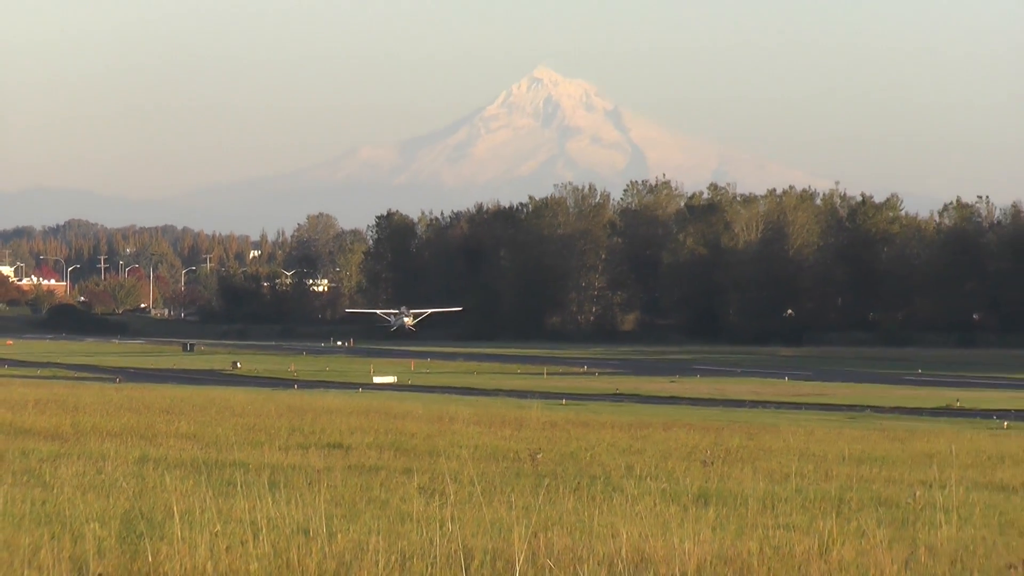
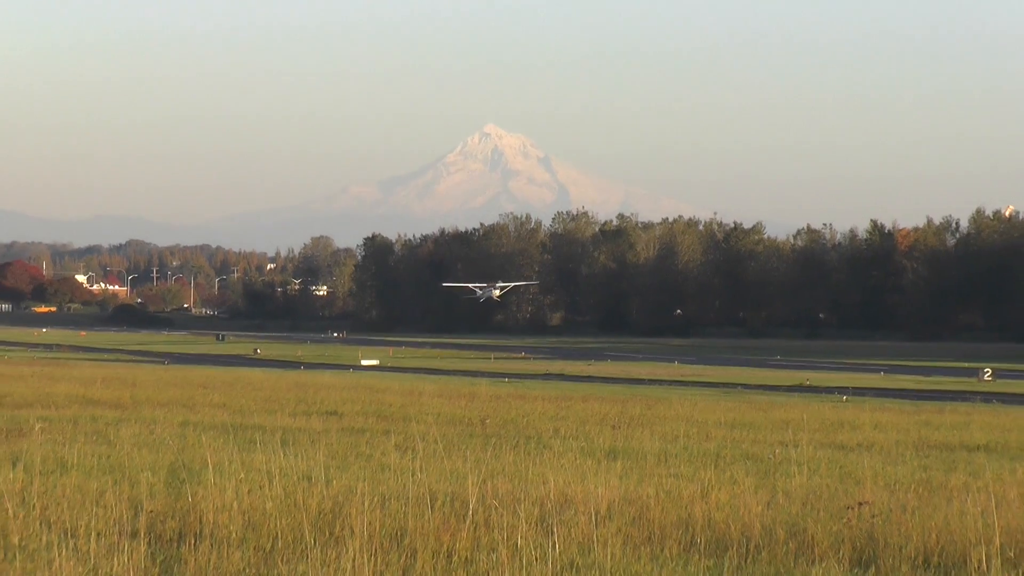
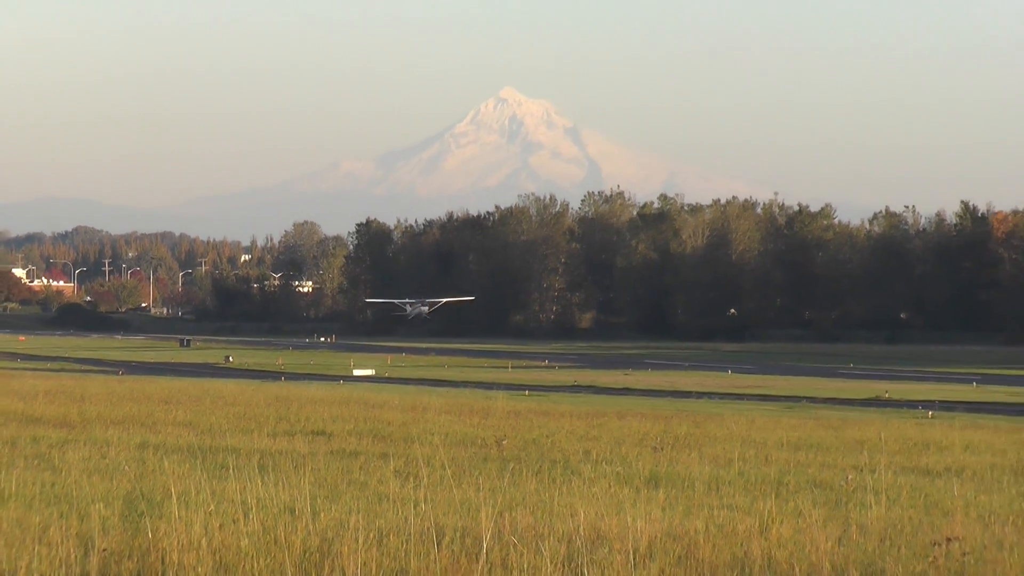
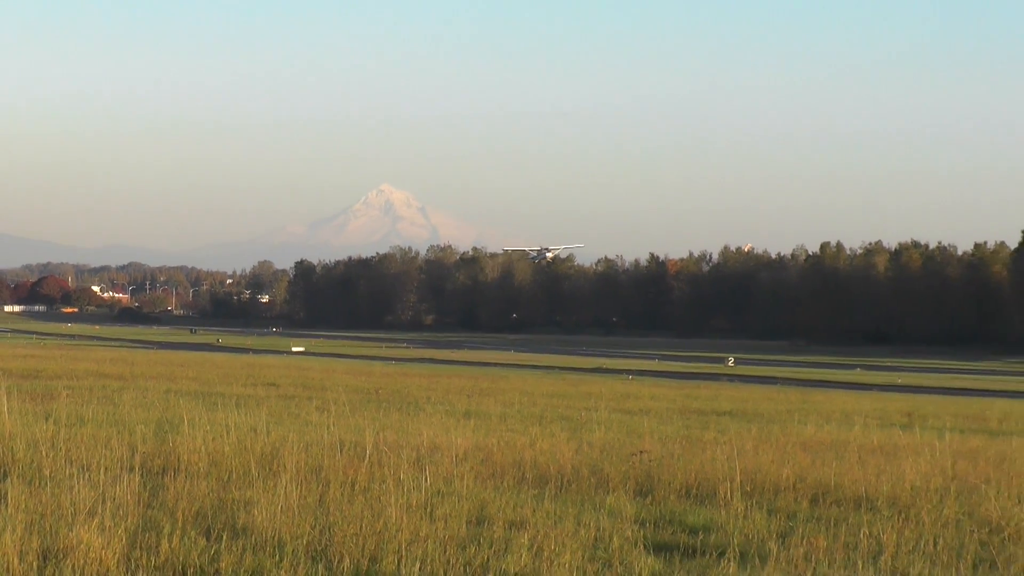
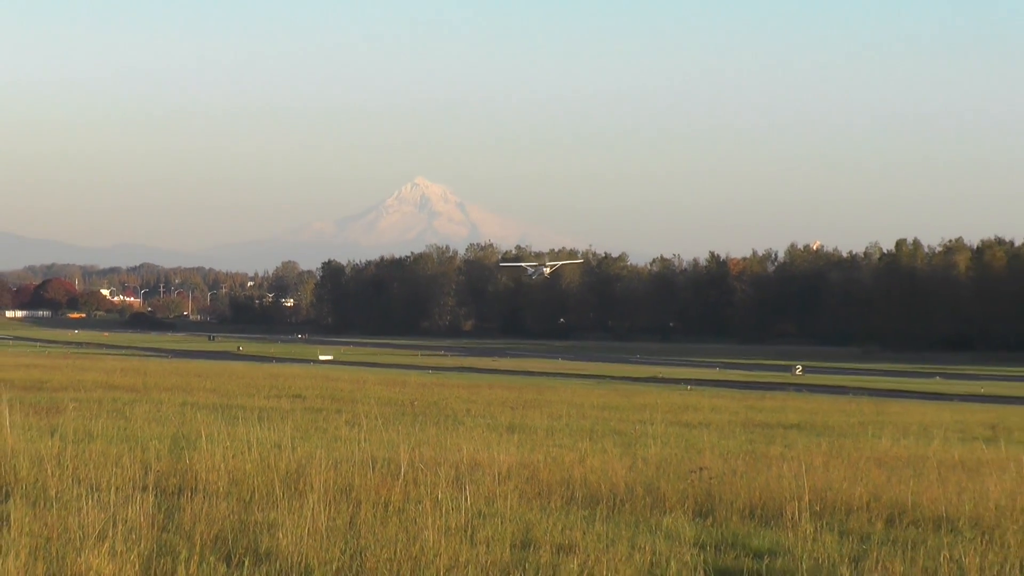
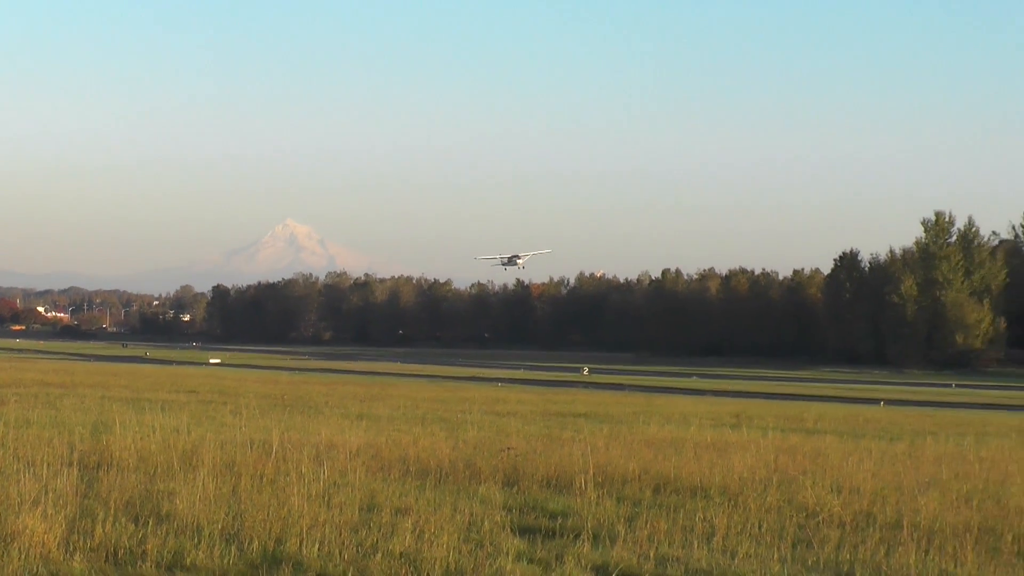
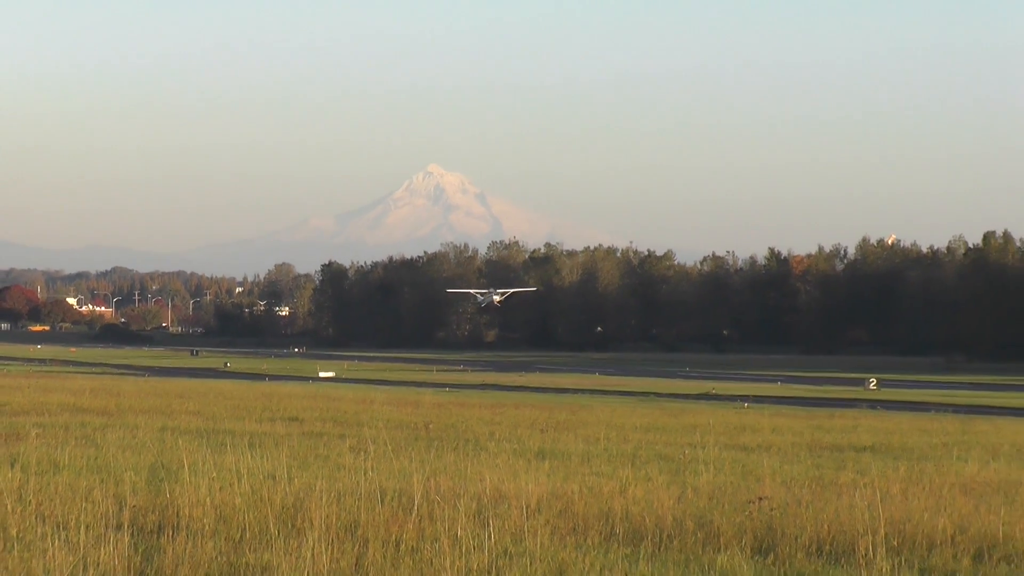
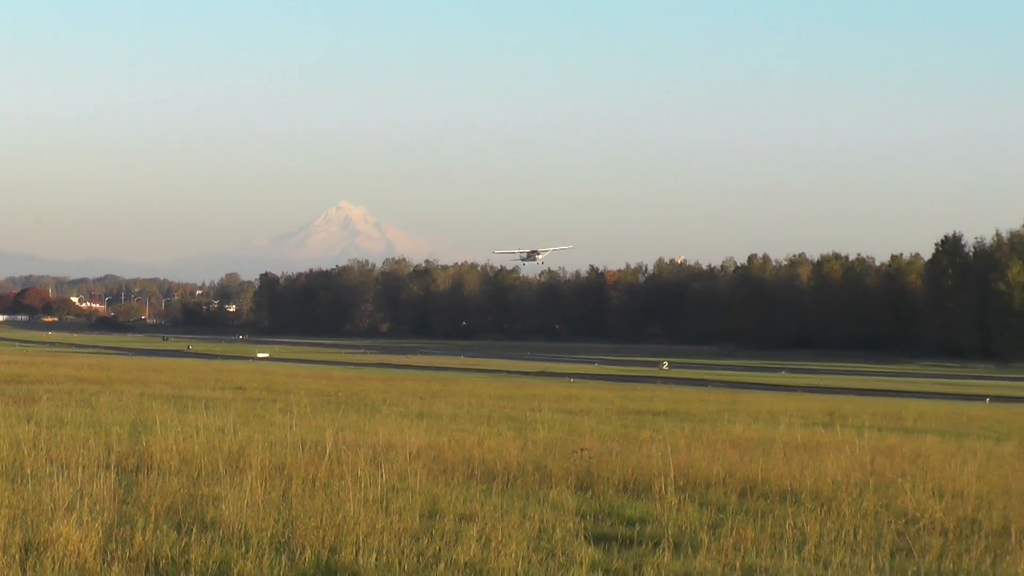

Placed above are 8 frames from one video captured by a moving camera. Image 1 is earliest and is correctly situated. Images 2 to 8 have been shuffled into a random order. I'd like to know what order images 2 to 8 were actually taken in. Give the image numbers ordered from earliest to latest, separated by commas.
3, 2, 7, 5, 4, 8, 6
